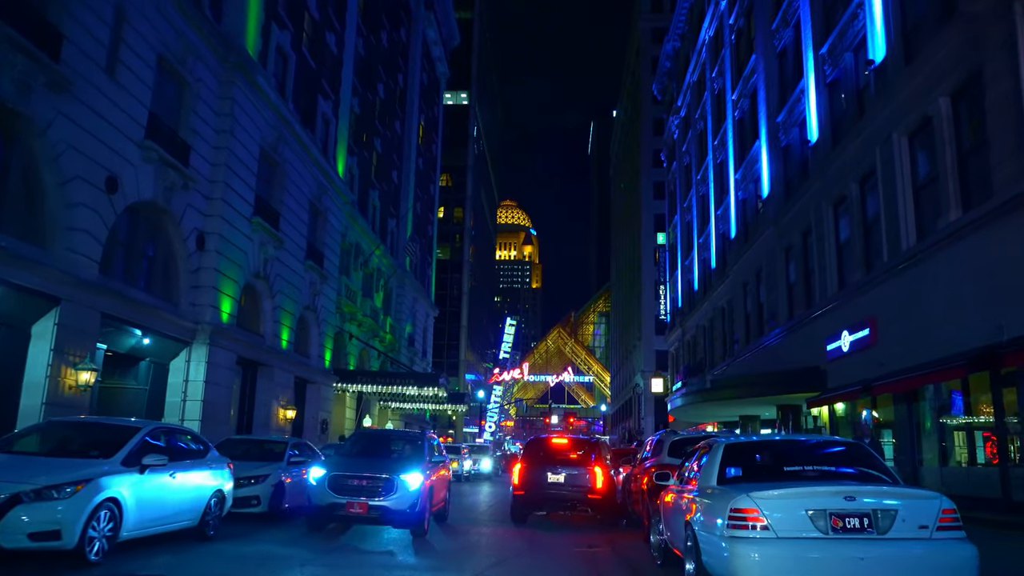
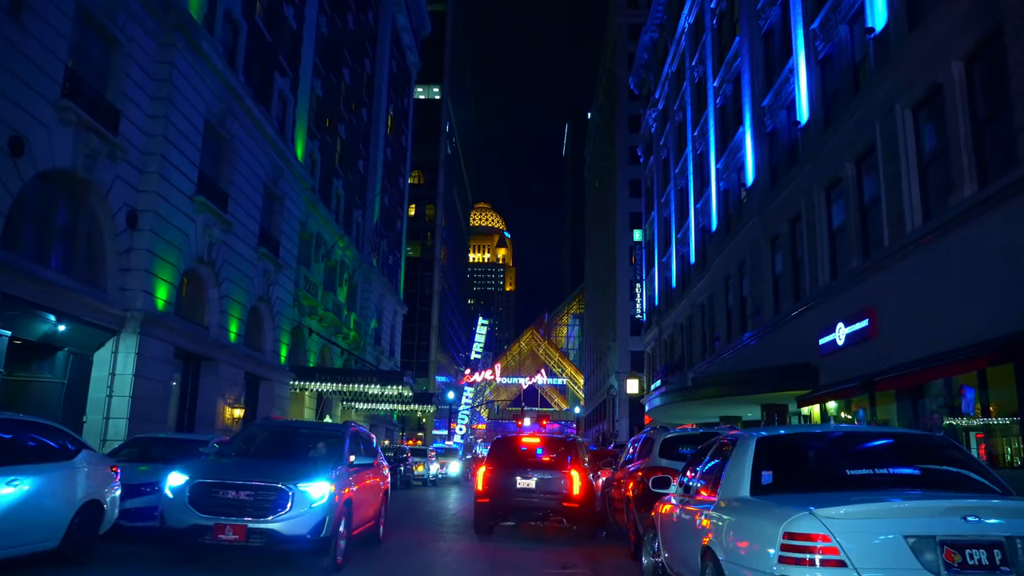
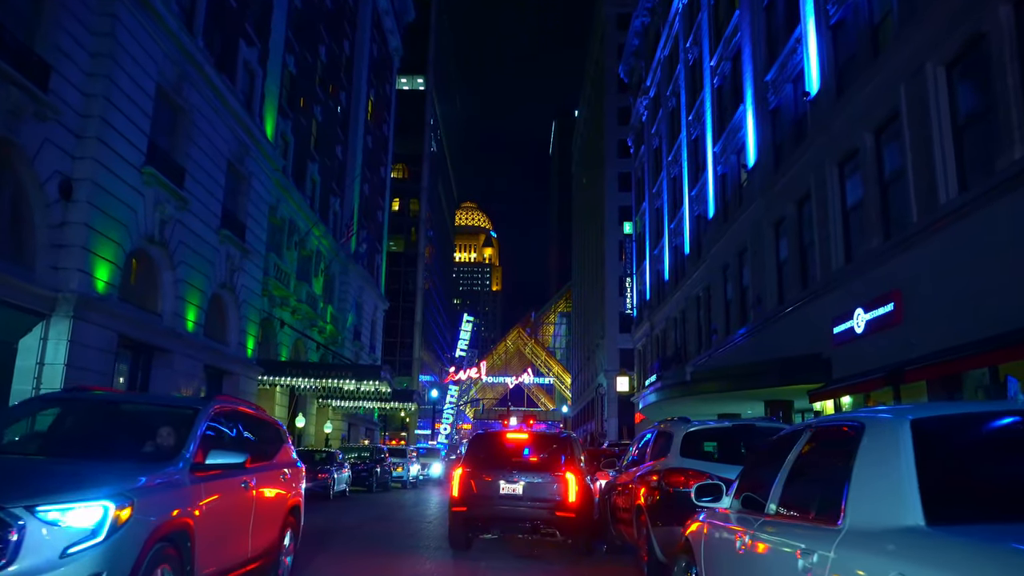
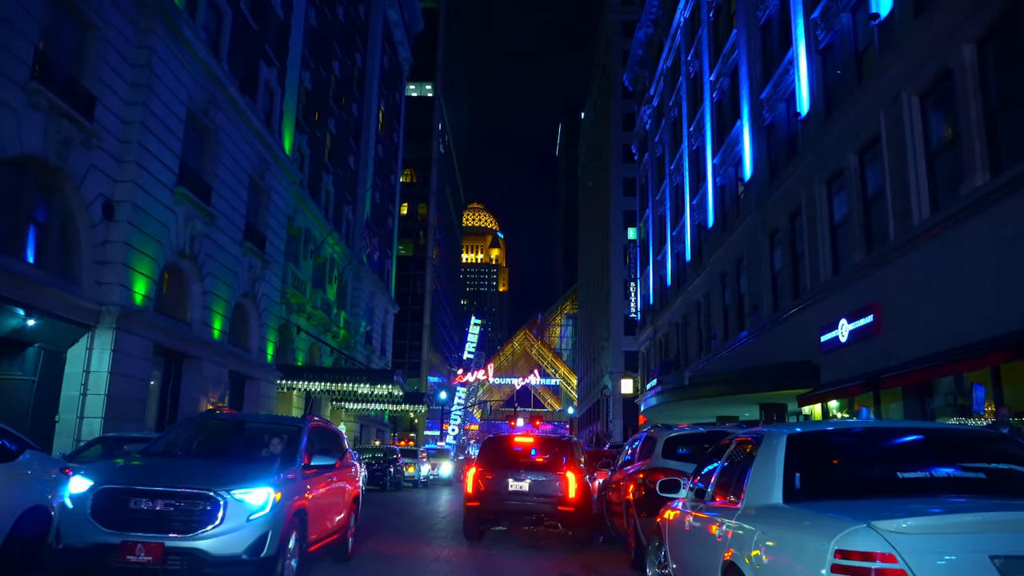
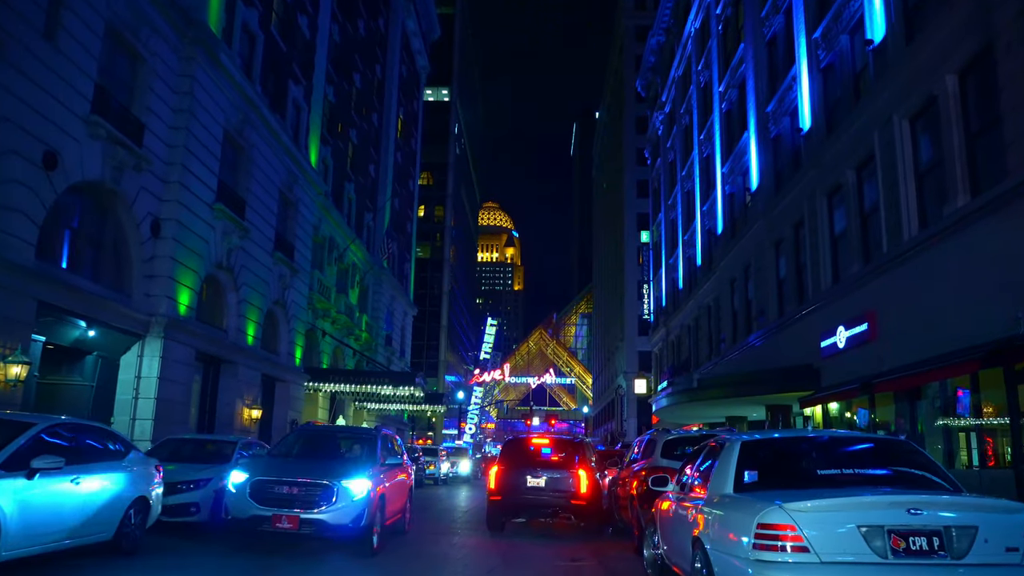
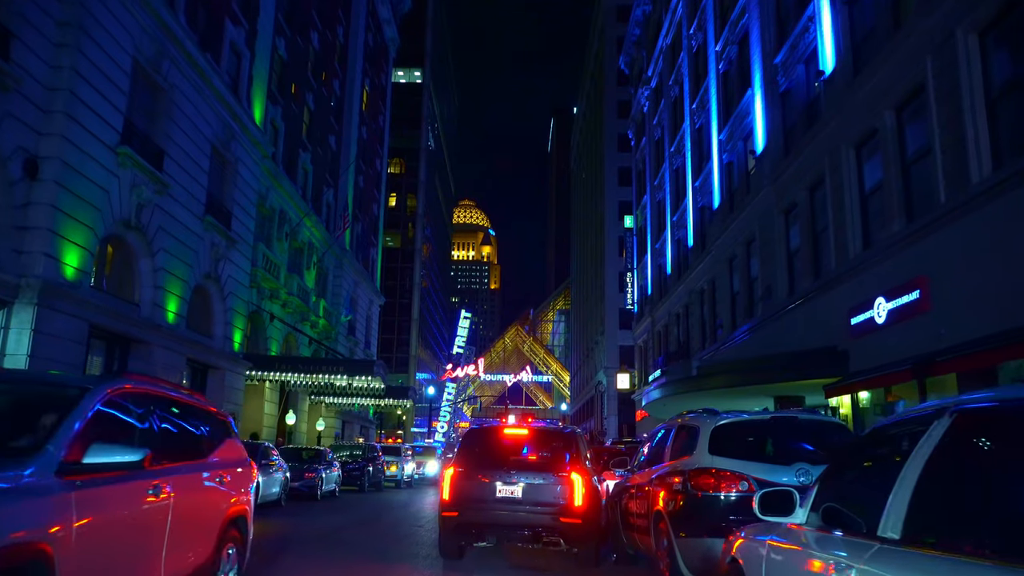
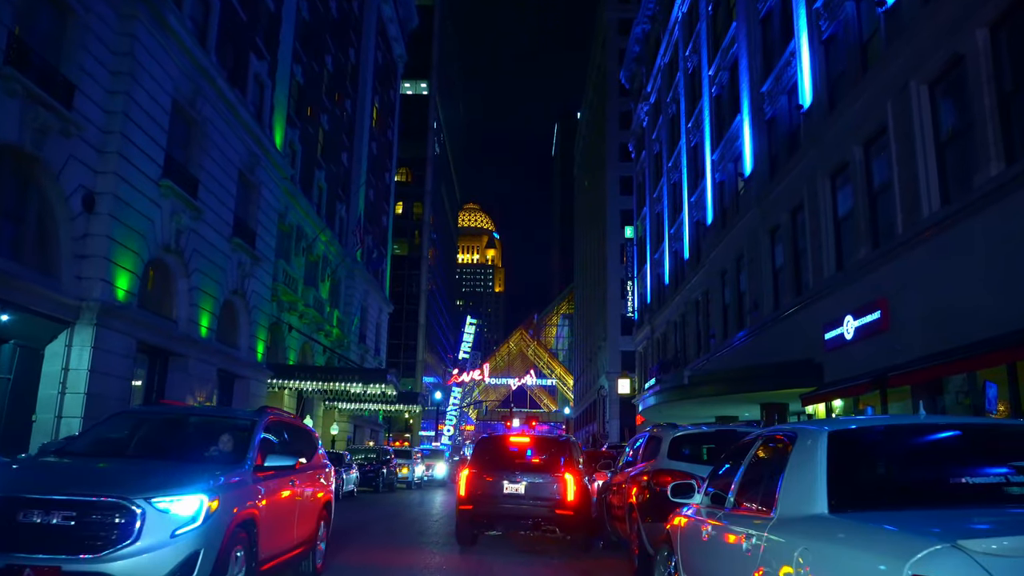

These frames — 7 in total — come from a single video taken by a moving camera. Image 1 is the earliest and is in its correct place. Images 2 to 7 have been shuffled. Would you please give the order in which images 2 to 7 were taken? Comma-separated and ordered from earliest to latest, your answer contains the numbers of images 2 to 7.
5, 2, 4, 7, 3, 6
